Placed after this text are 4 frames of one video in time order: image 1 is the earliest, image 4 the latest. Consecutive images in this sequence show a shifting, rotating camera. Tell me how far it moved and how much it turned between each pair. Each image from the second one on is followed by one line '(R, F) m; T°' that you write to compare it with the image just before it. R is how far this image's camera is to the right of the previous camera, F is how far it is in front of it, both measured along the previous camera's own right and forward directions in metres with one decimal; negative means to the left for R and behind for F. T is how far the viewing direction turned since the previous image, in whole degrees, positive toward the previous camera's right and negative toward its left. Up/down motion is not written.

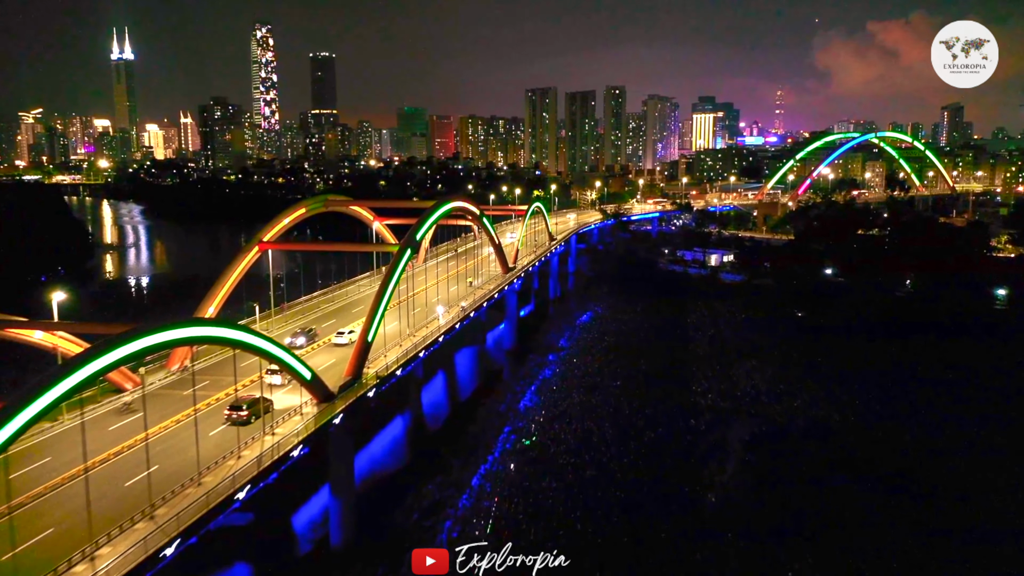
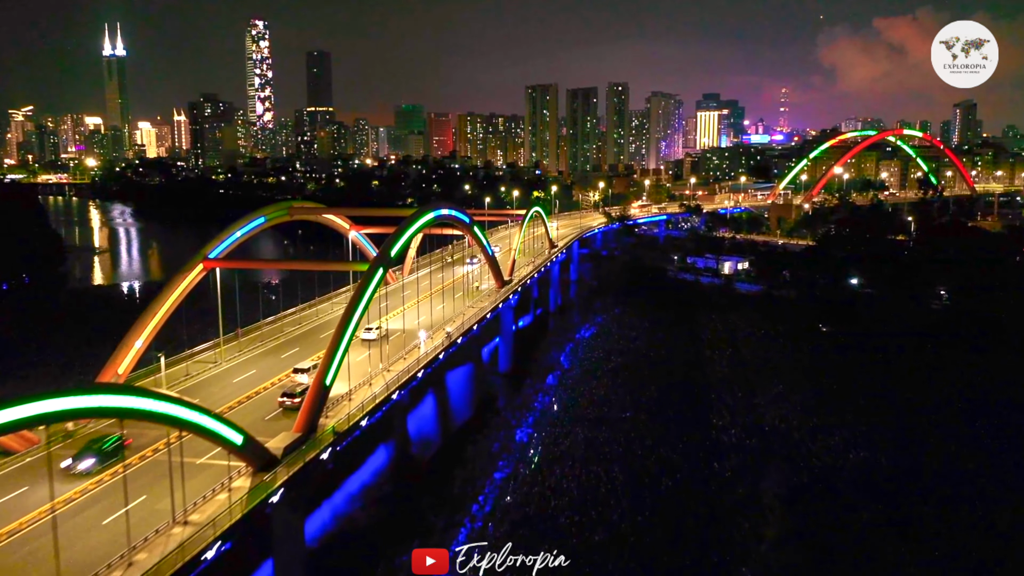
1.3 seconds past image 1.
(+0.2, +3.4) m; 0°
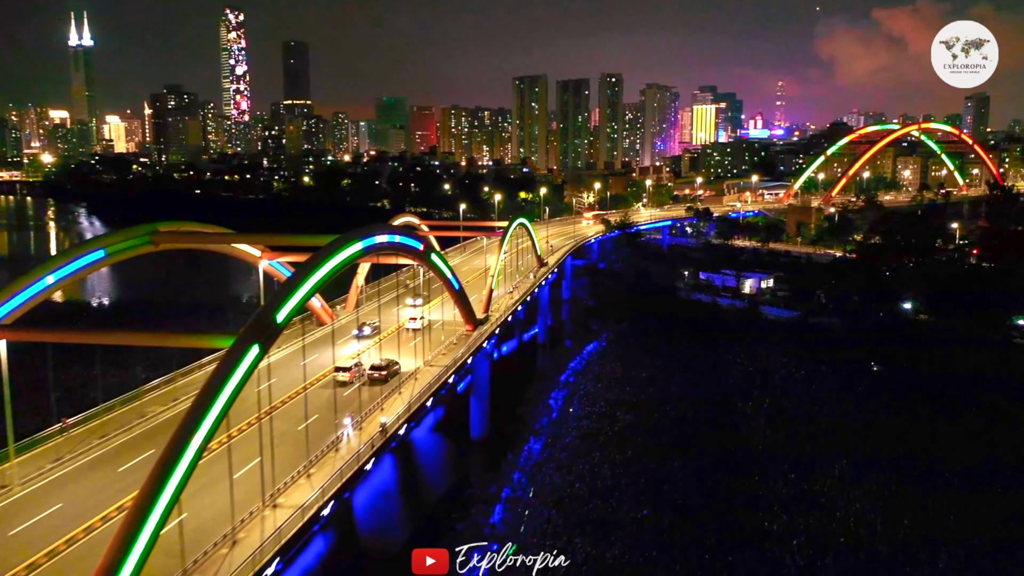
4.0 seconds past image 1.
(+0.3, +6.9) m; +1°
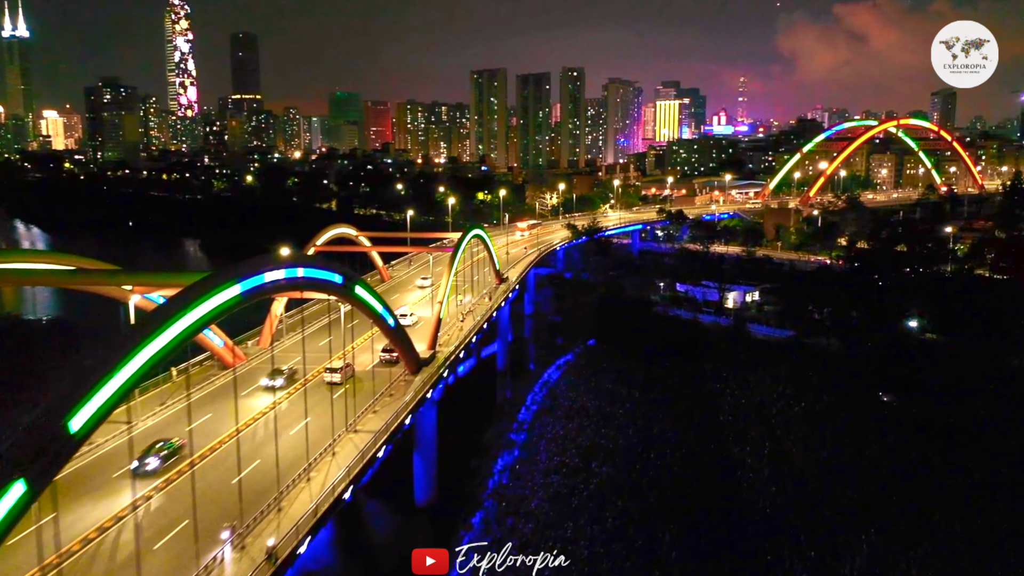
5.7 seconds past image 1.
(+0.2, +4.1) m; +3°
